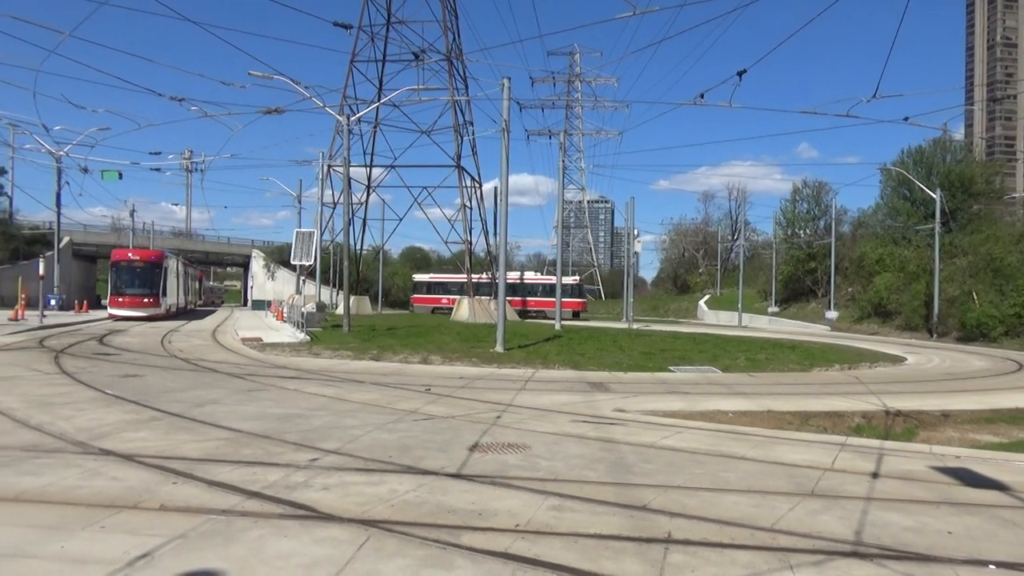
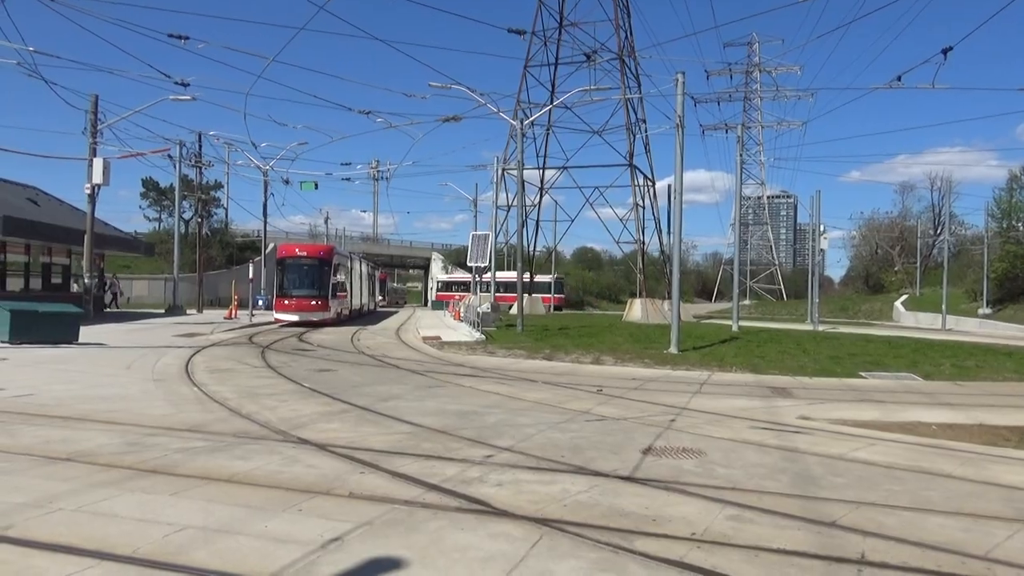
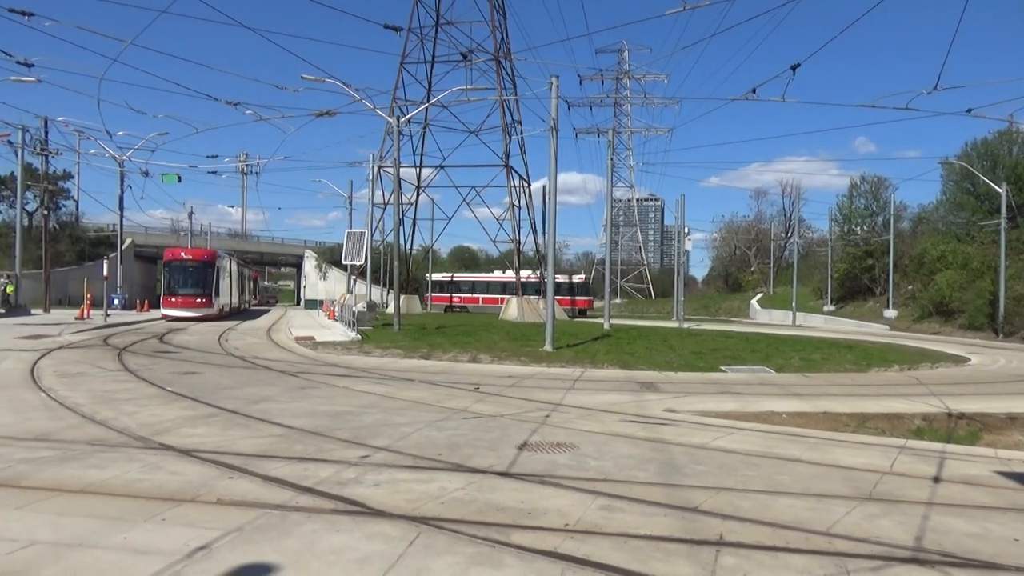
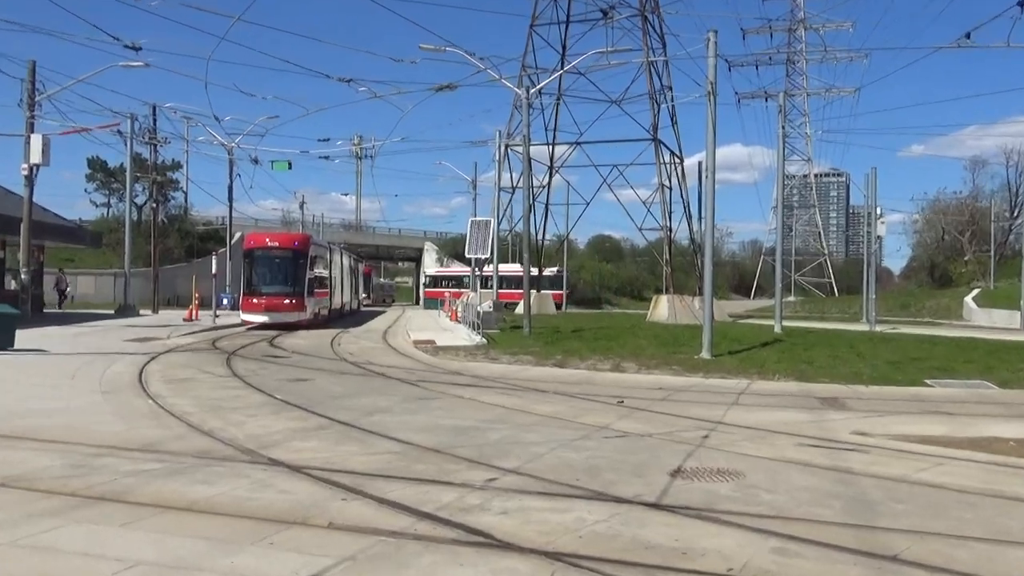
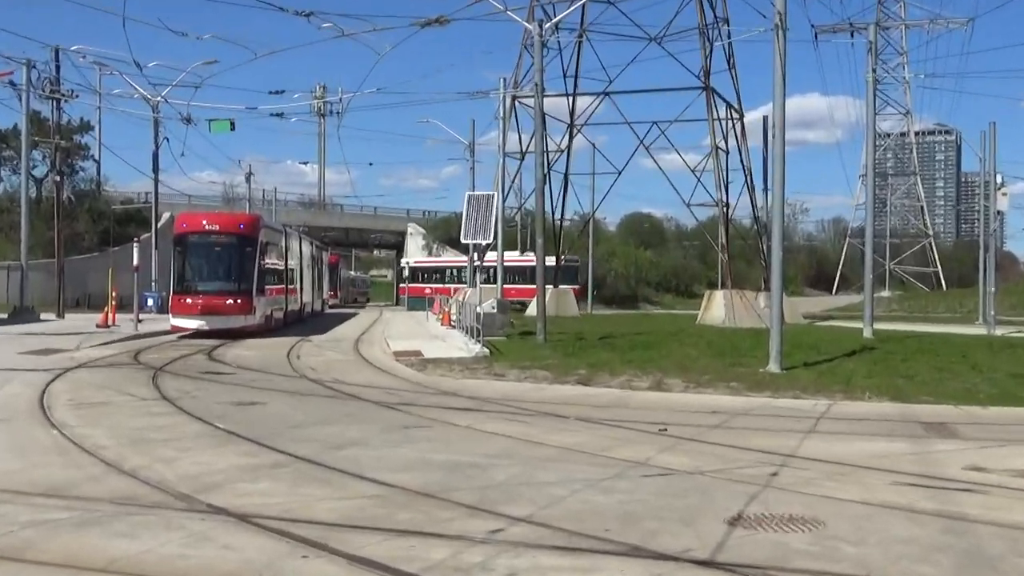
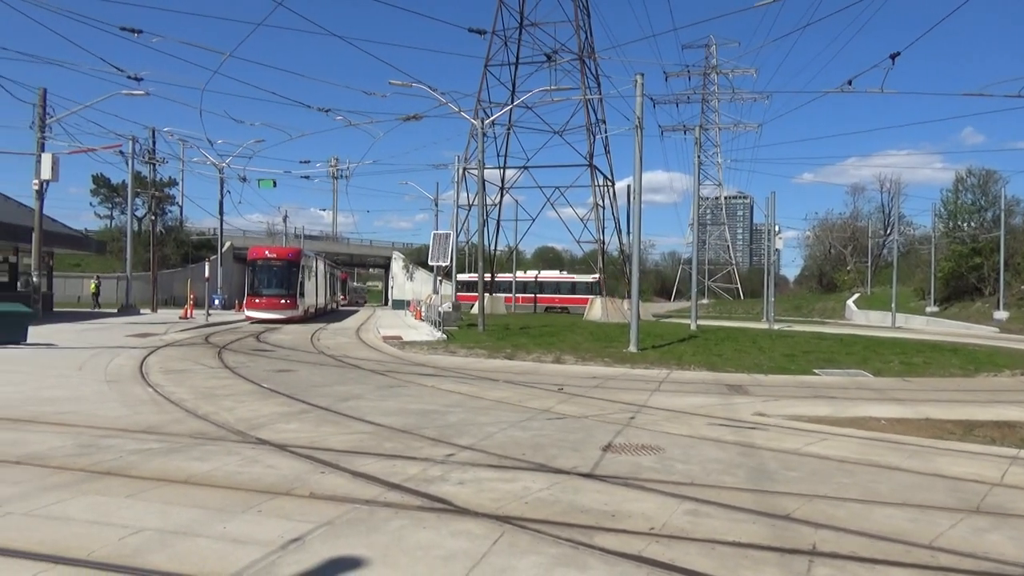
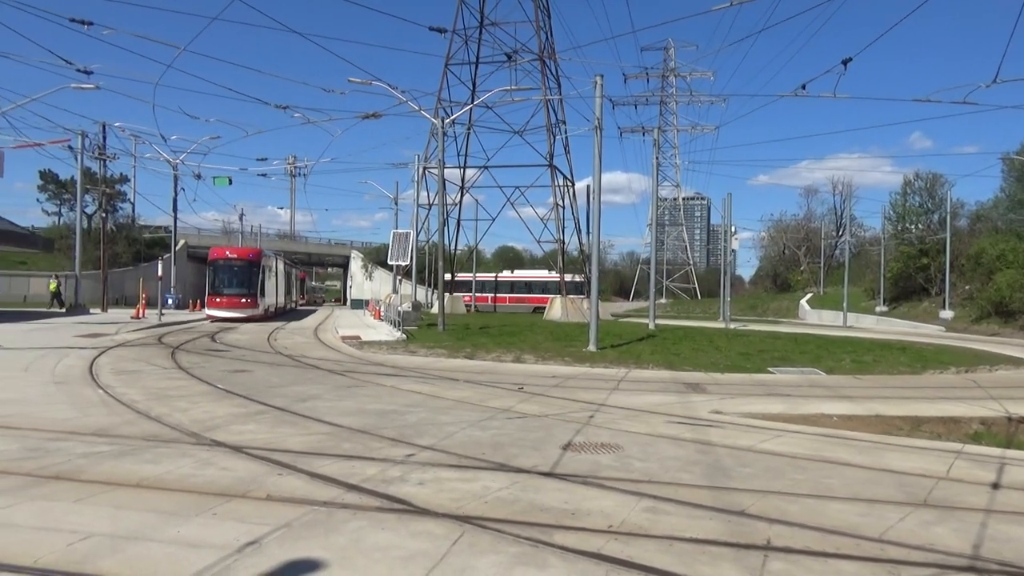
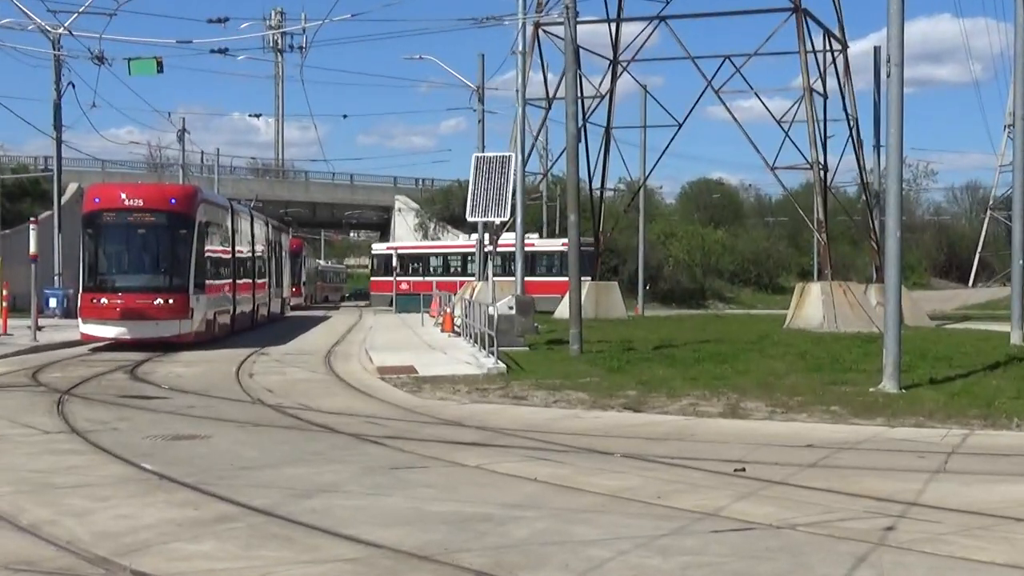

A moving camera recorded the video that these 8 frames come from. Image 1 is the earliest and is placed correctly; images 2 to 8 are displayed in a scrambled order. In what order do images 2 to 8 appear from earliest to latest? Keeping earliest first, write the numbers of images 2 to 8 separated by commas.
3, 7, 6, 2, 4, 5, 8
